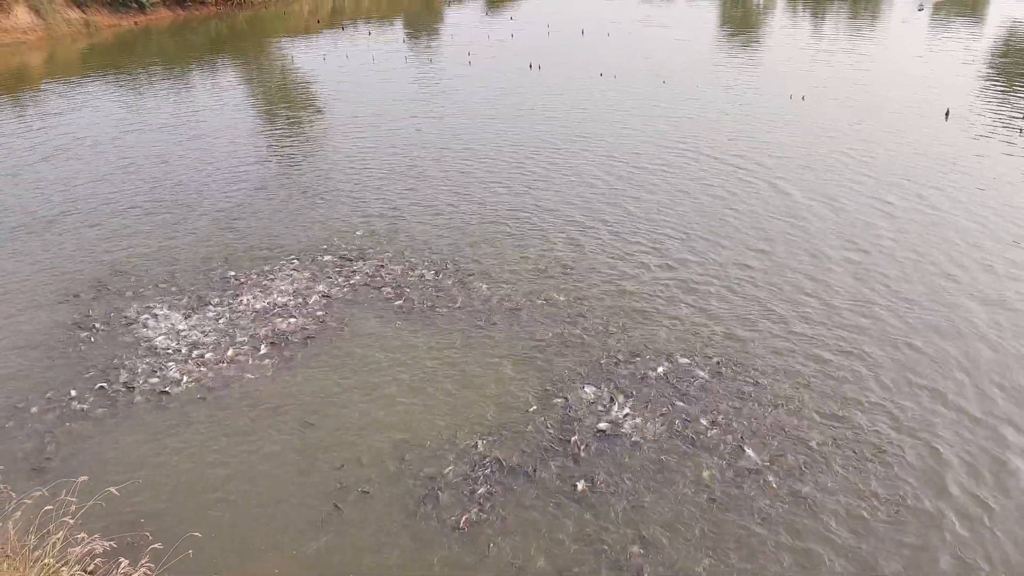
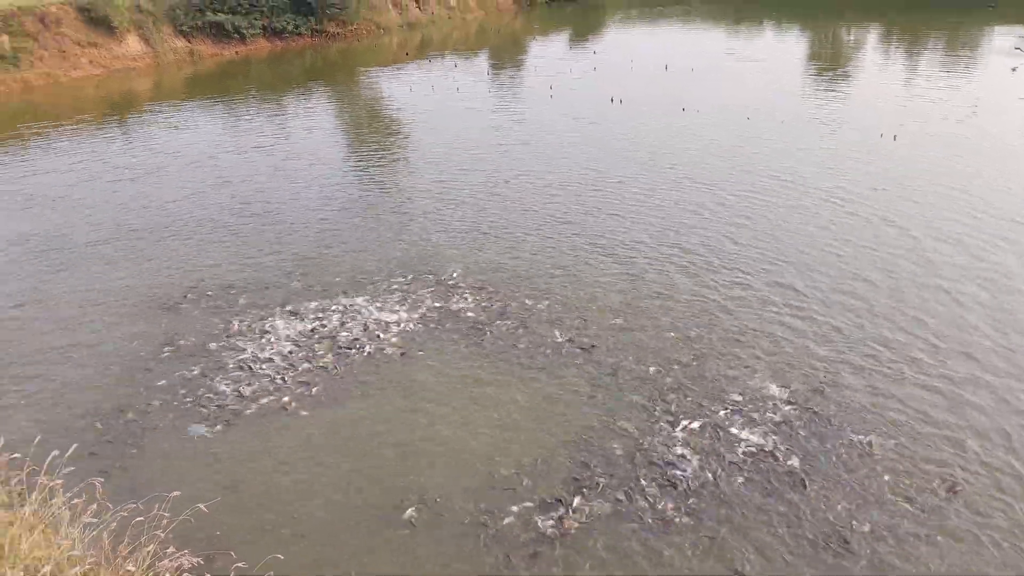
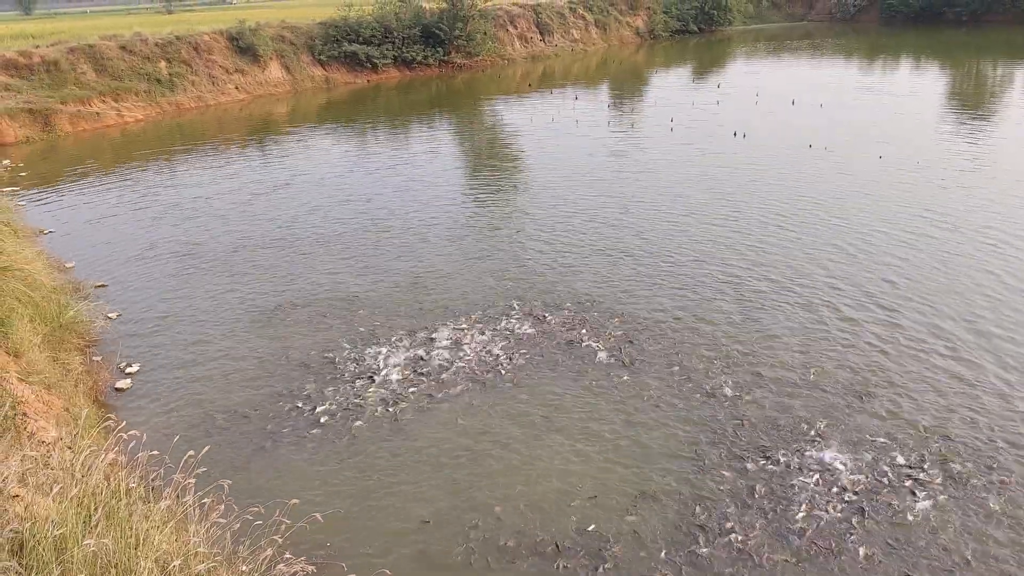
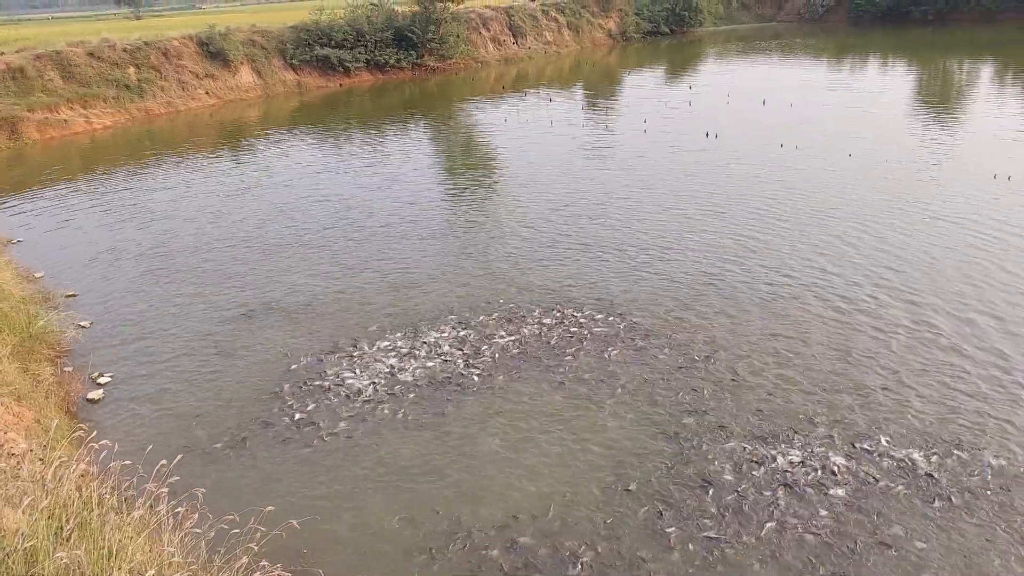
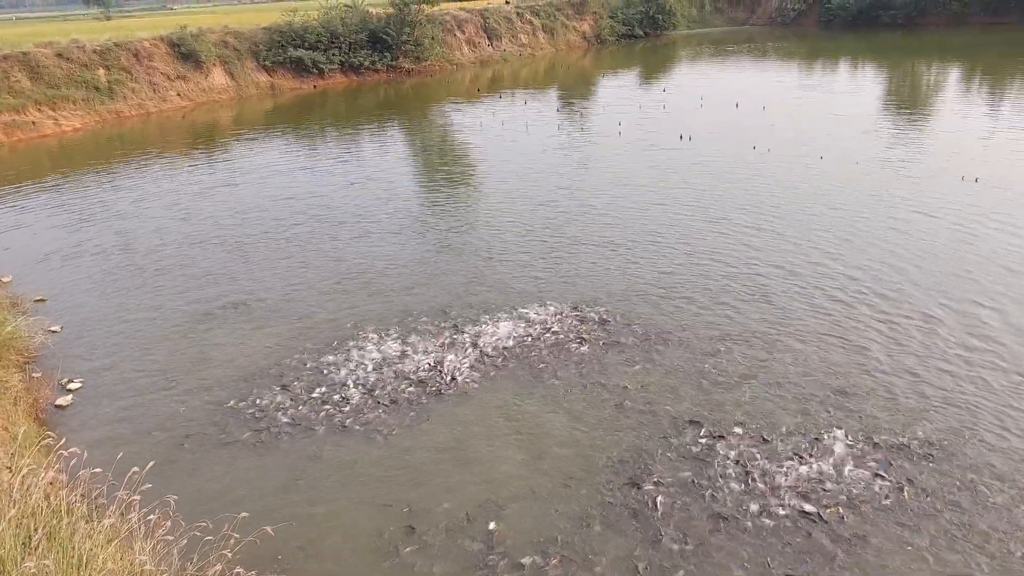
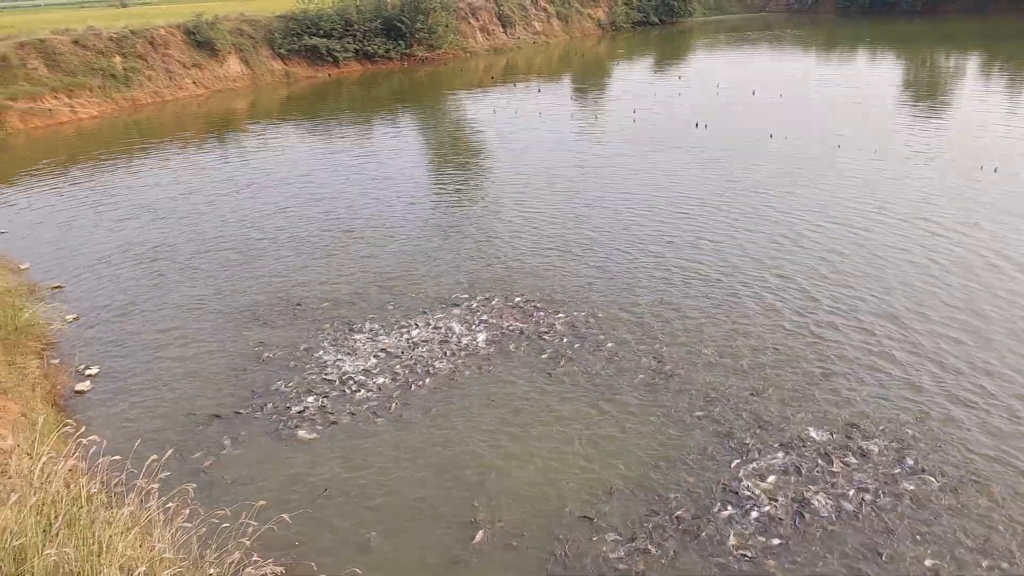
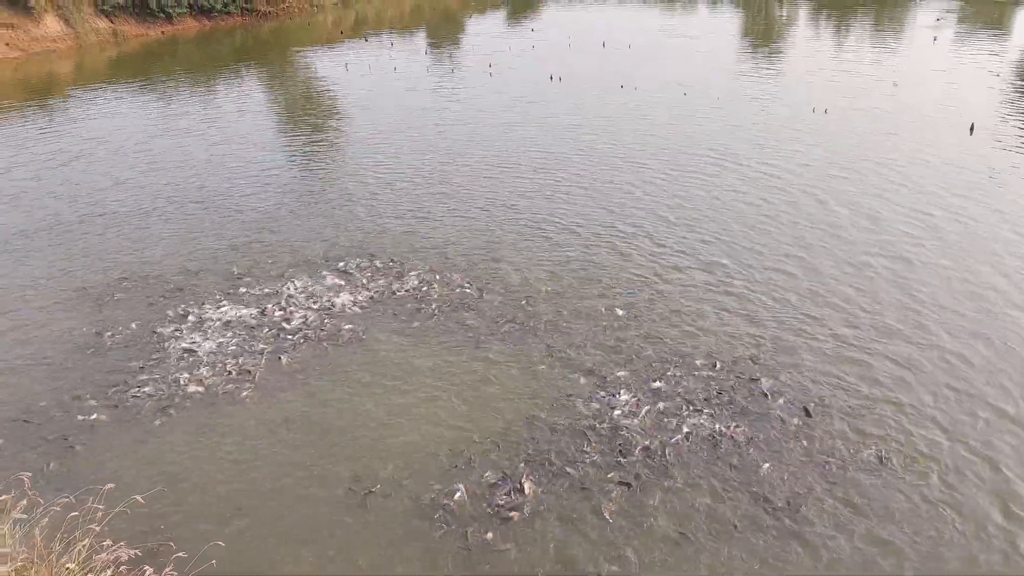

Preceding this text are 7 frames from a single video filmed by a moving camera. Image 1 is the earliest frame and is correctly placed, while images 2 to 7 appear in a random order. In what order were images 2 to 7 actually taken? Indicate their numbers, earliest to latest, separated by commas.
7, 2, 6, 3, 4, 5
